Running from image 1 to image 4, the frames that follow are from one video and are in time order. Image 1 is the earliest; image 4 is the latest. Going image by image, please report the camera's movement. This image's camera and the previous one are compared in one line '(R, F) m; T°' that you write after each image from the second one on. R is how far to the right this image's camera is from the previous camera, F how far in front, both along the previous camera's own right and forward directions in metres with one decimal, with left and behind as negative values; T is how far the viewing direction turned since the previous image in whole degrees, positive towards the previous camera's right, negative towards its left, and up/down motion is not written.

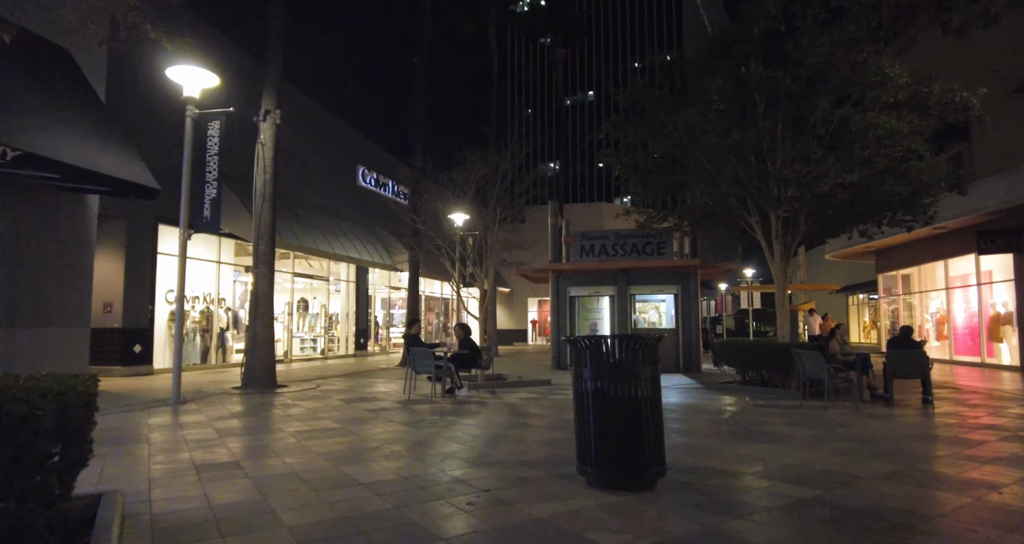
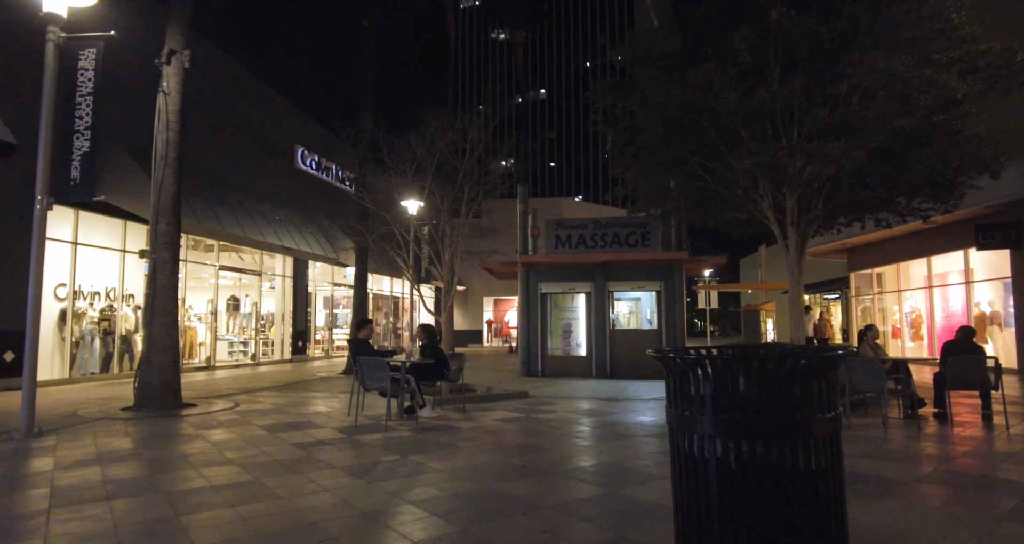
(-0.4, +2.2) m; +5°
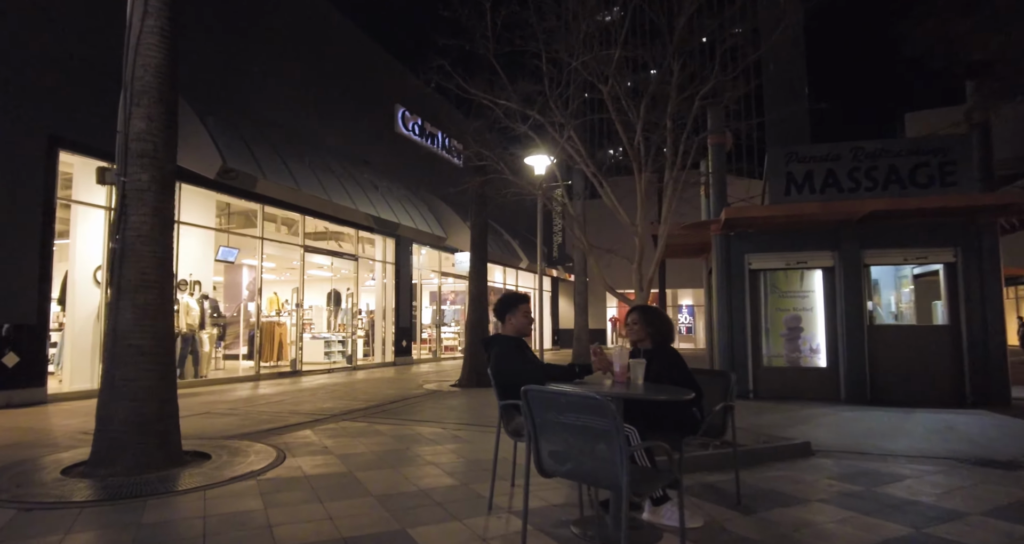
(-1.7, +5.0) m; -10°
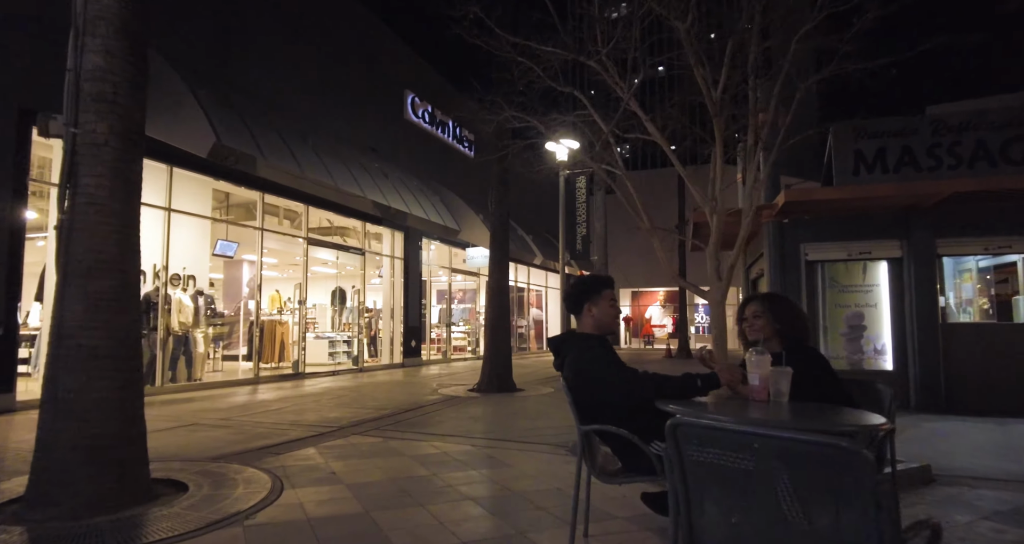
(-0.4, +1.1) m; 0°
